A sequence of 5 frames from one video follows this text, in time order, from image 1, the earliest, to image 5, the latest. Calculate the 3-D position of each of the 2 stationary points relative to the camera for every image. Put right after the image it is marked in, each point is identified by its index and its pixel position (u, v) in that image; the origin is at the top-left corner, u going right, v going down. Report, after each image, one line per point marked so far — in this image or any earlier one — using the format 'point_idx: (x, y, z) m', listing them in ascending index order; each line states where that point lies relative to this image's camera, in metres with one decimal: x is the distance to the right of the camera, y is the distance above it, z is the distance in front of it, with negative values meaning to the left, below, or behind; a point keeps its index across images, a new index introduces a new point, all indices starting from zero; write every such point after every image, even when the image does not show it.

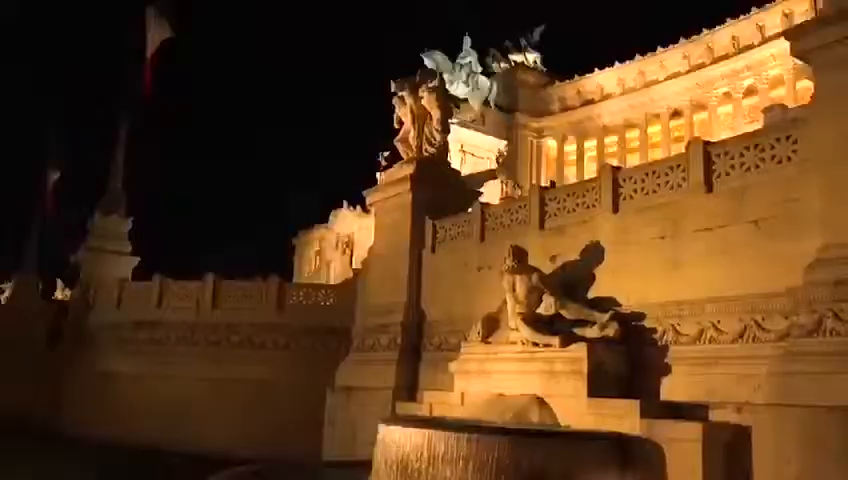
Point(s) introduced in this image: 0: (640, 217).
0: (+2.9, +0.3, +10.4) m
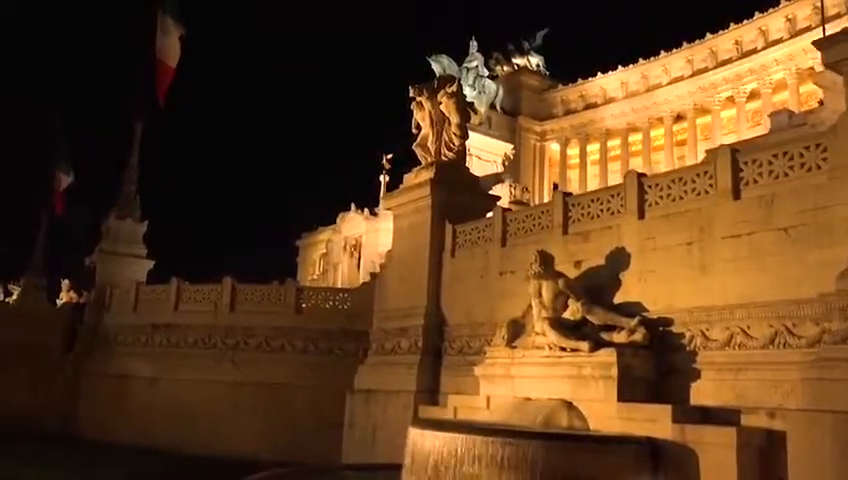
0: (+3.2, +0.2, +10.5) m
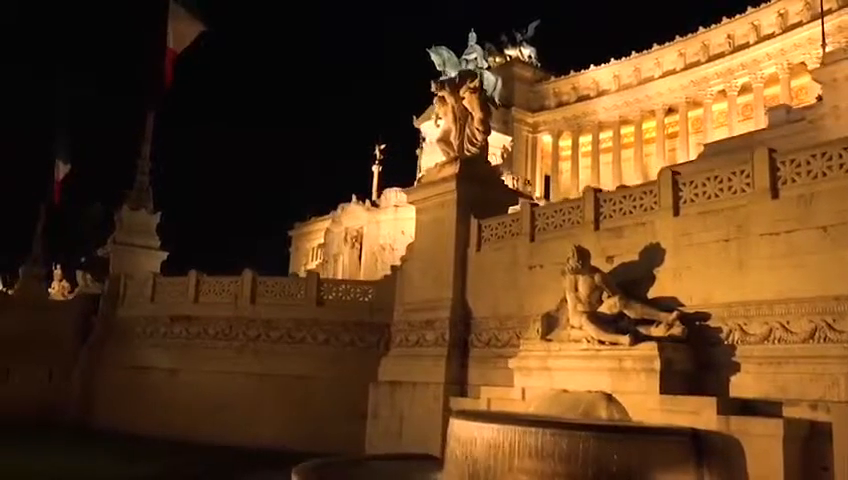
0: (+3.8, +0.3, +10.8) m
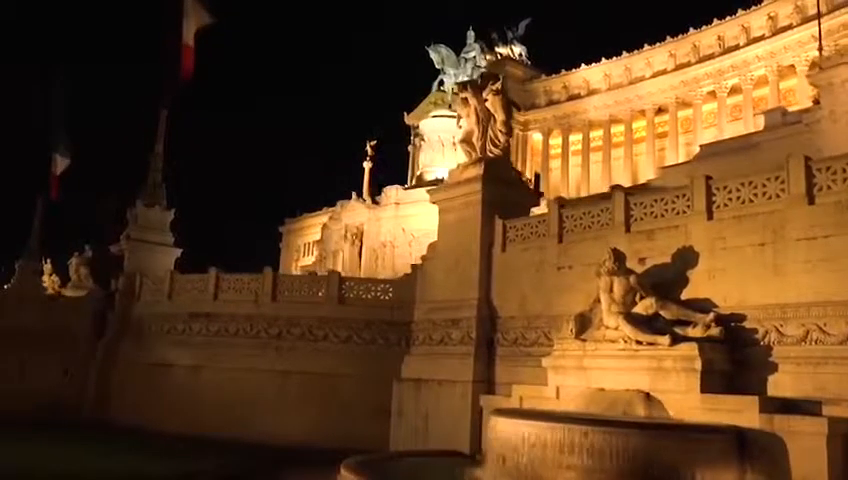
0: (+4.4, +0.2, +11.1) m
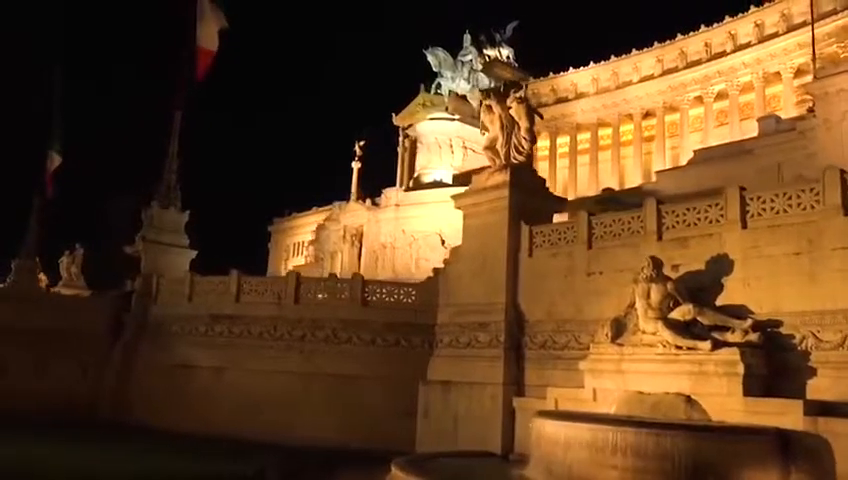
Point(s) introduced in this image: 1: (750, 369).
0: (+5.1, +0.1, +11.5) m
1: (+4.4, -1.8, +10.8) m
